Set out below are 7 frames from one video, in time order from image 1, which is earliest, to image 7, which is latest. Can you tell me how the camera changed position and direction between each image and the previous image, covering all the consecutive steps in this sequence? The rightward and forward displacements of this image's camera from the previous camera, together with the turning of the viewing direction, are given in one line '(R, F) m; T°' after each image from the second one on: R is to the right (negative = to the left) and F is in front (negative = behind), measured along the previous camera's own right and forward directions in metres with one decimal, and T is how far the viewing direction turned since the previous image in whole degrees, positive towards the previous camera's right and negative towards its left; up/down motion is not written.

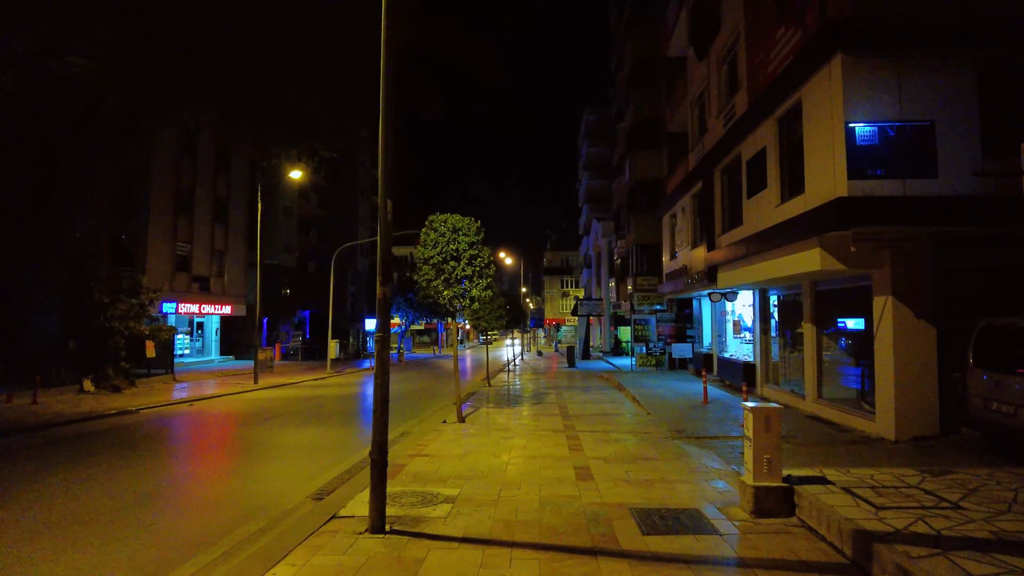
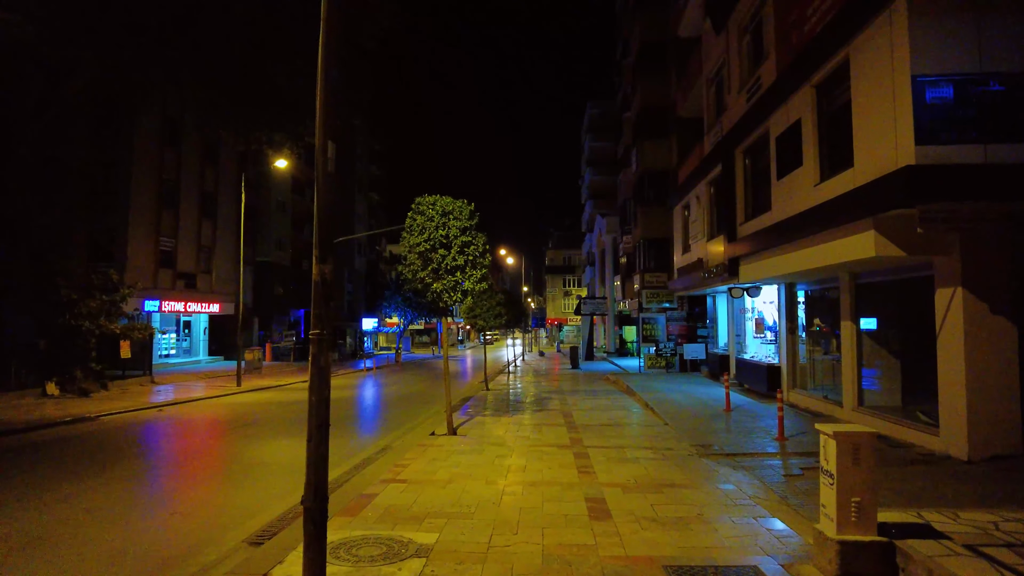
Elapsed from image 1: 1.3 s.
(+0.1, +1.5) m; 0°
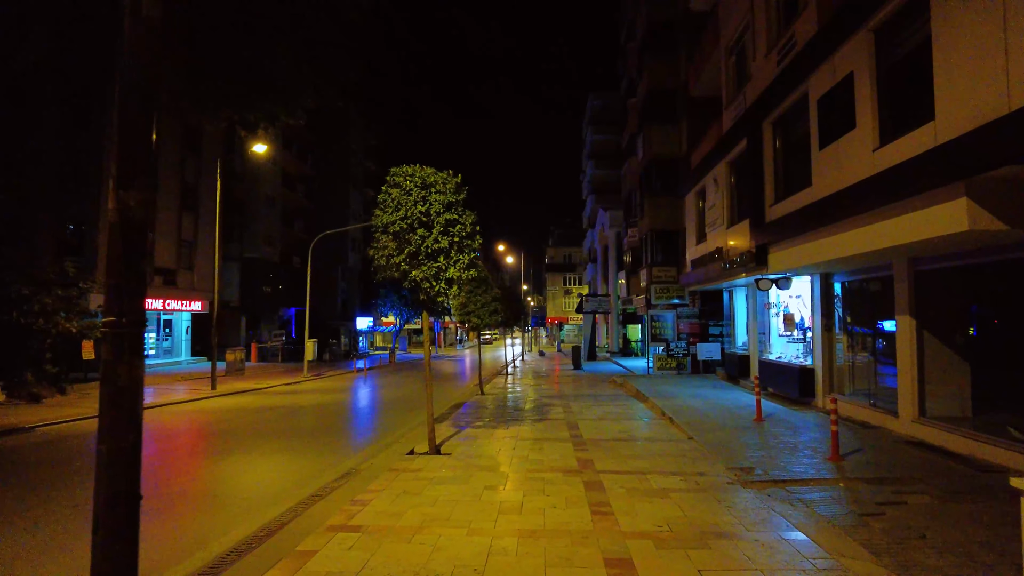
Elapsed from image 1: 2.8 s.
(+0.1, +1.8) m; 0°
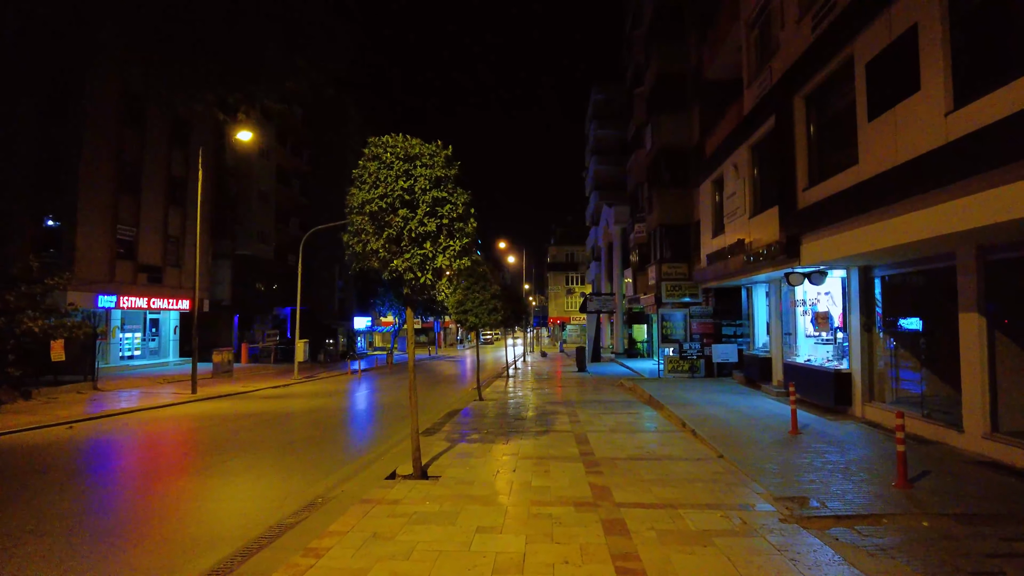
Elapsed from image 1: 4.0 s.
(0.0, +1.4) m; 0°
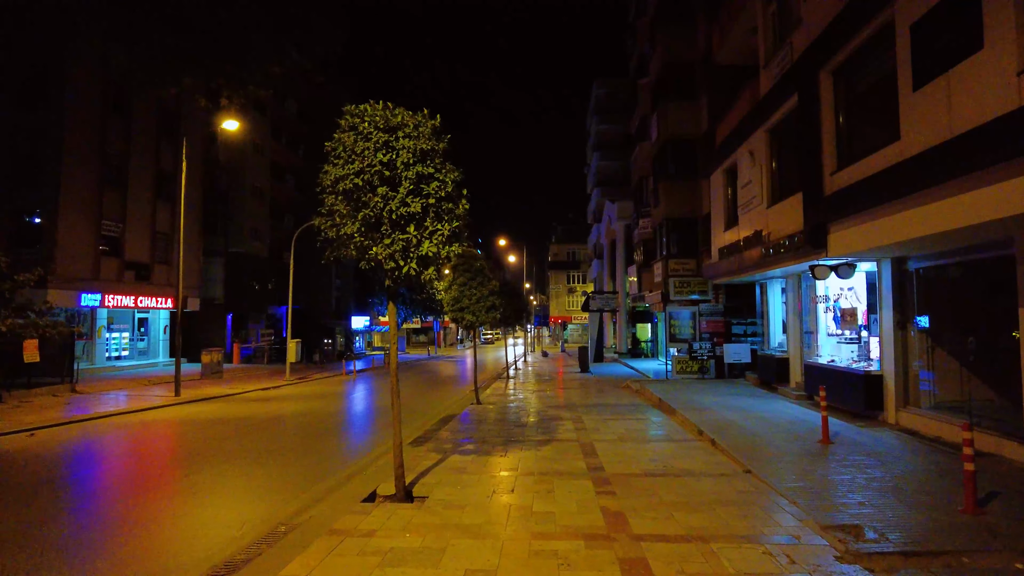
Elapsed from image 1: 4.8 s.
(0.0, +1.0) m; 0°
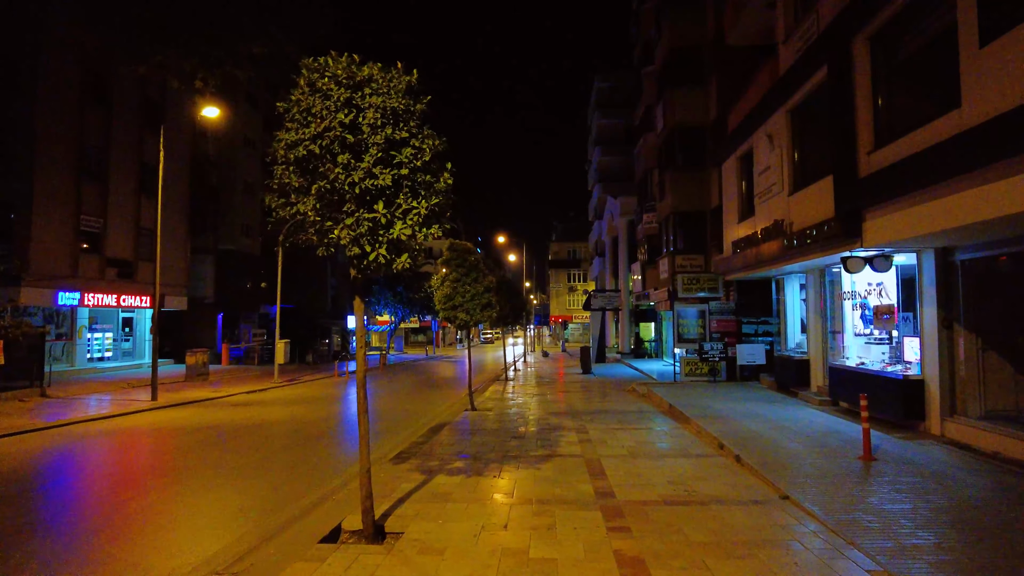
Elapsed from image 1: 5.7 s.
(+0.1, +1.1) m; 0°
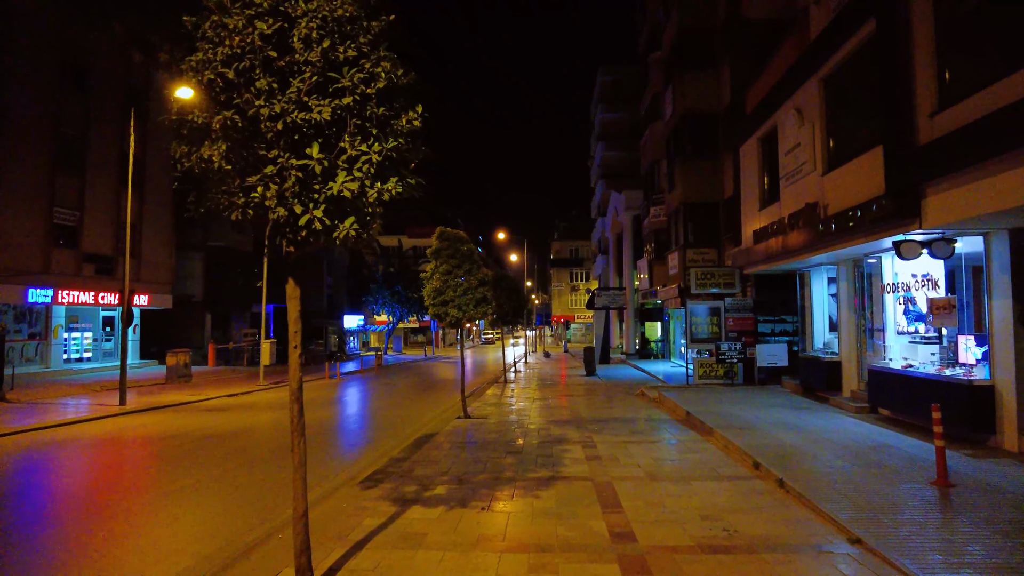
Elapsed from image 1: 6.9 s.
(+0.1, +1.4) m; 0°
